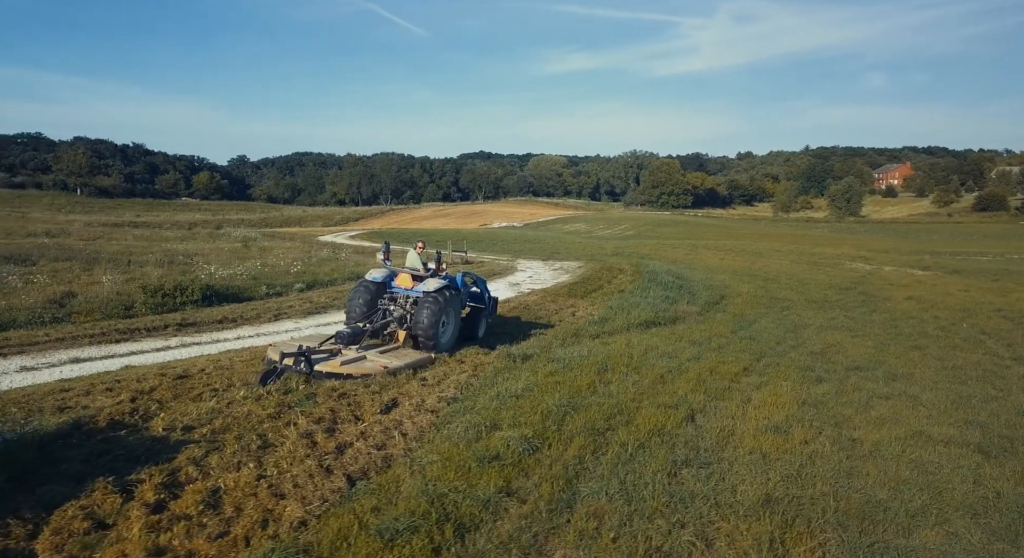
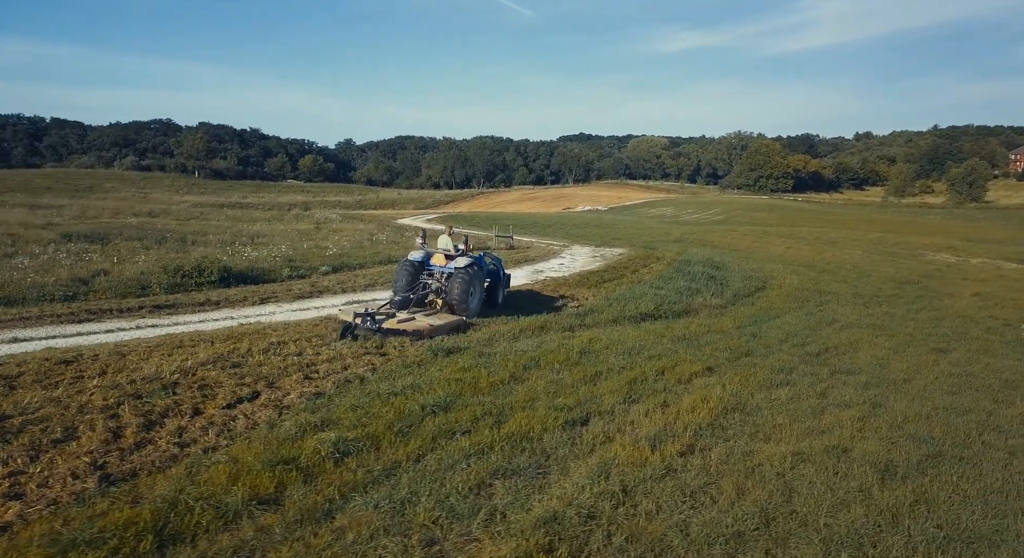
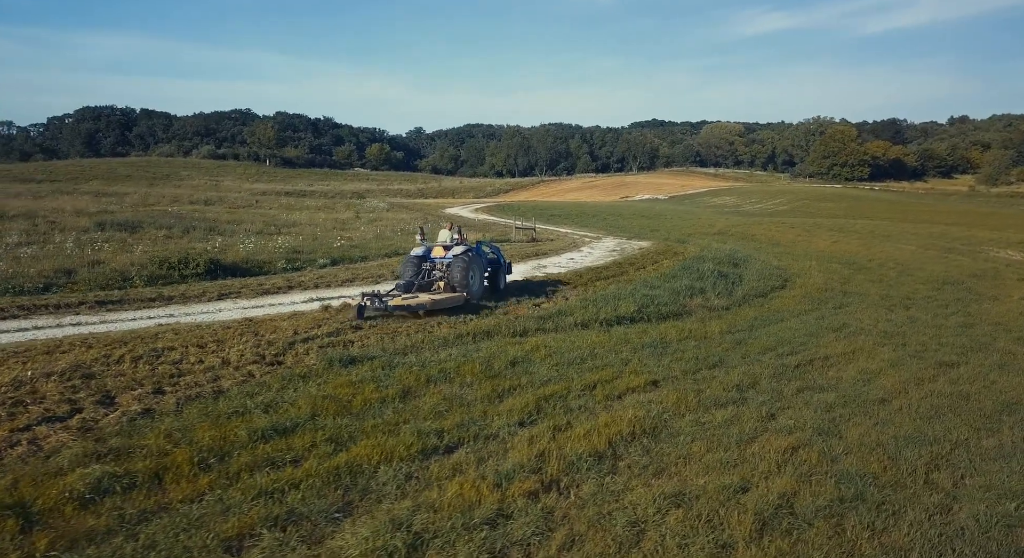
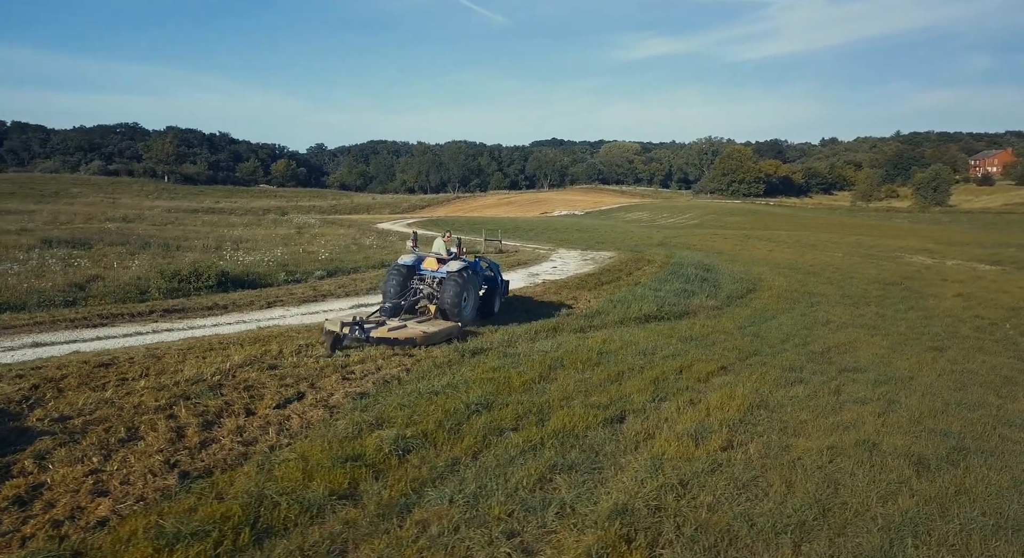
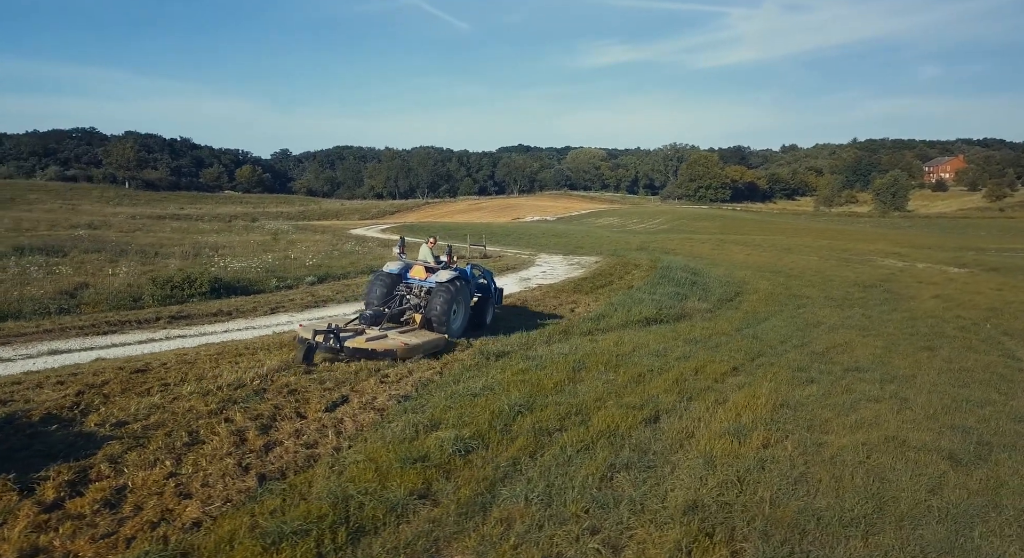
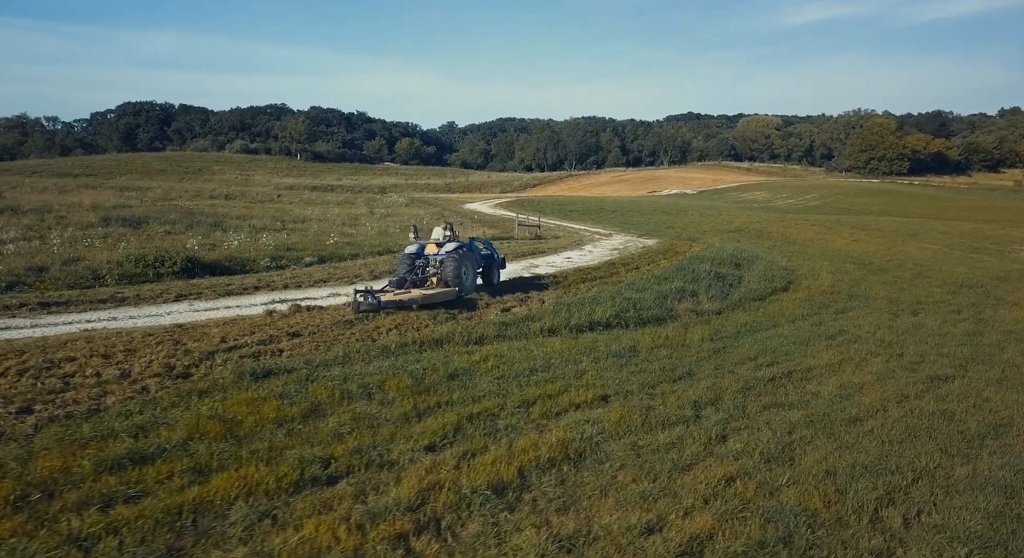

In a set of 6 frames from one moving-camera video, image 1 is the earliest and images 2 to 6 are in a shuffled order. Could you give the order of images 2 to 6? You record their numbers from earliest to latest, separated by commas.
5, 4, 2, 3, 6
